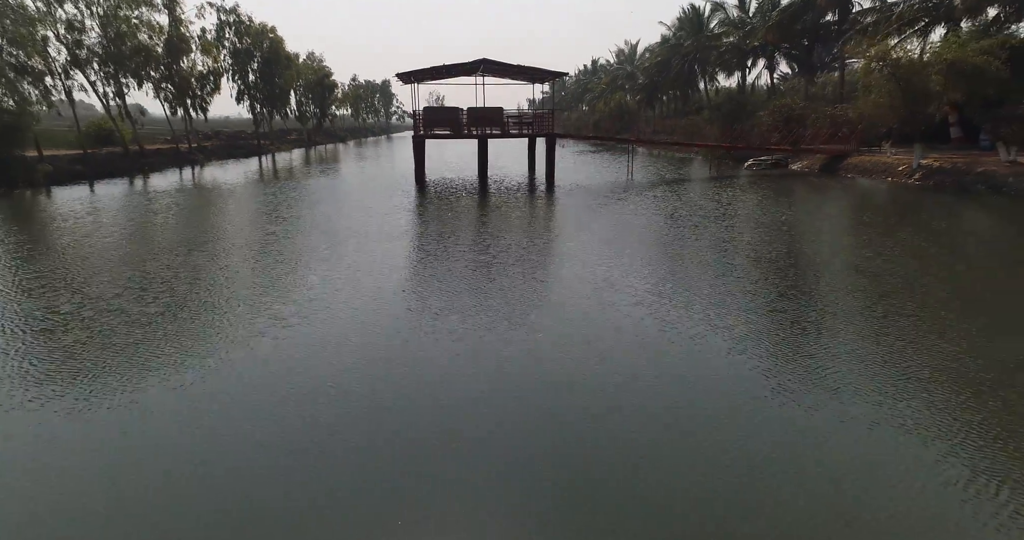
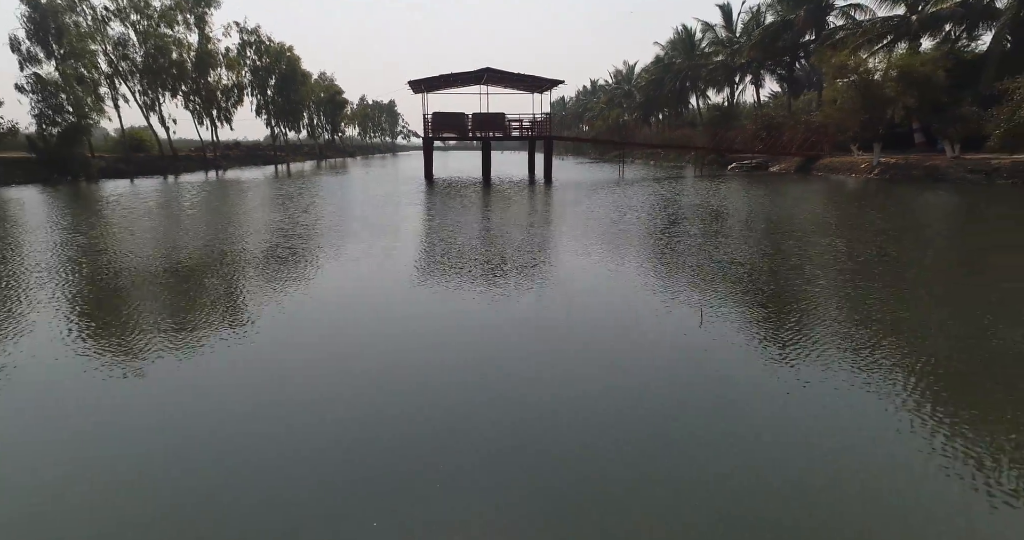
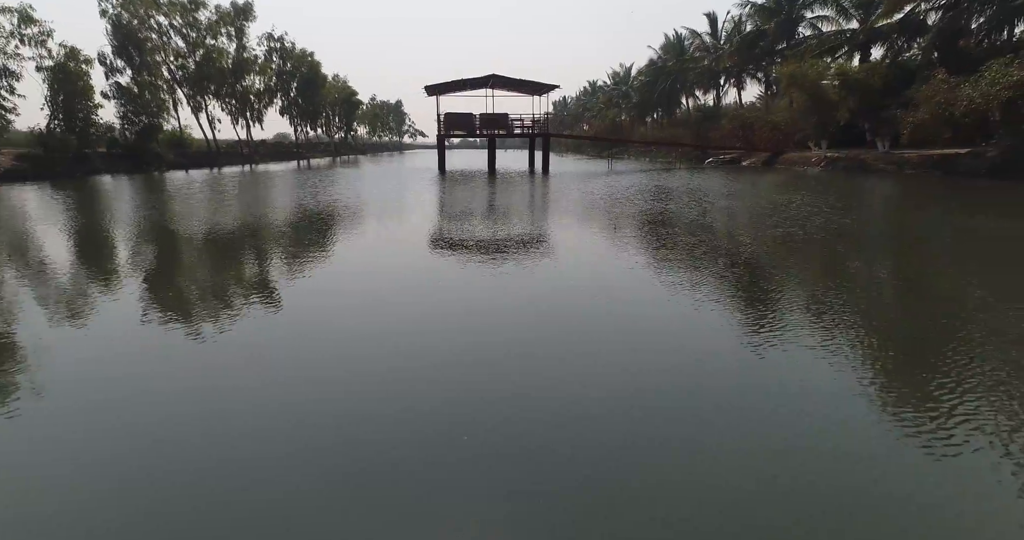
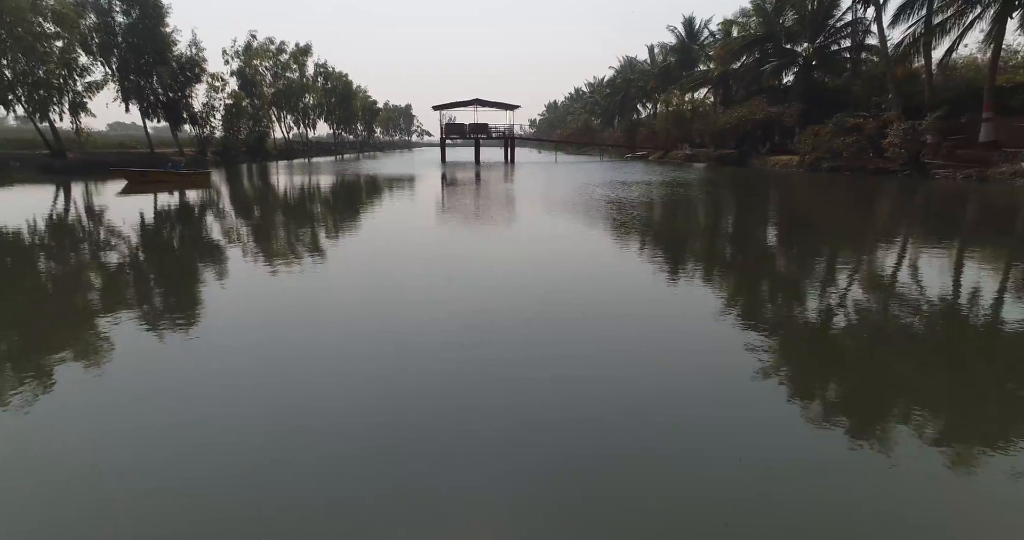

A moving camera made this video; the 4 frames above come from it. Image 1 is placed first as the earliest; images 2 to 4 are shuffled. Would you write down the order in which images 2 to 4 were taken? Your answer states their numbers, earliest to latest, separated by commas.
2, 3, 4
